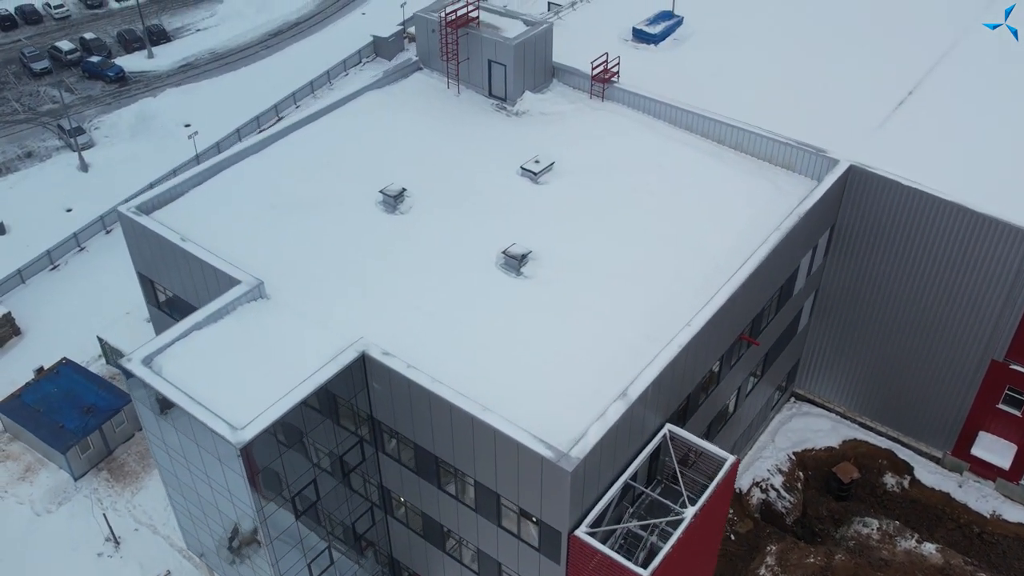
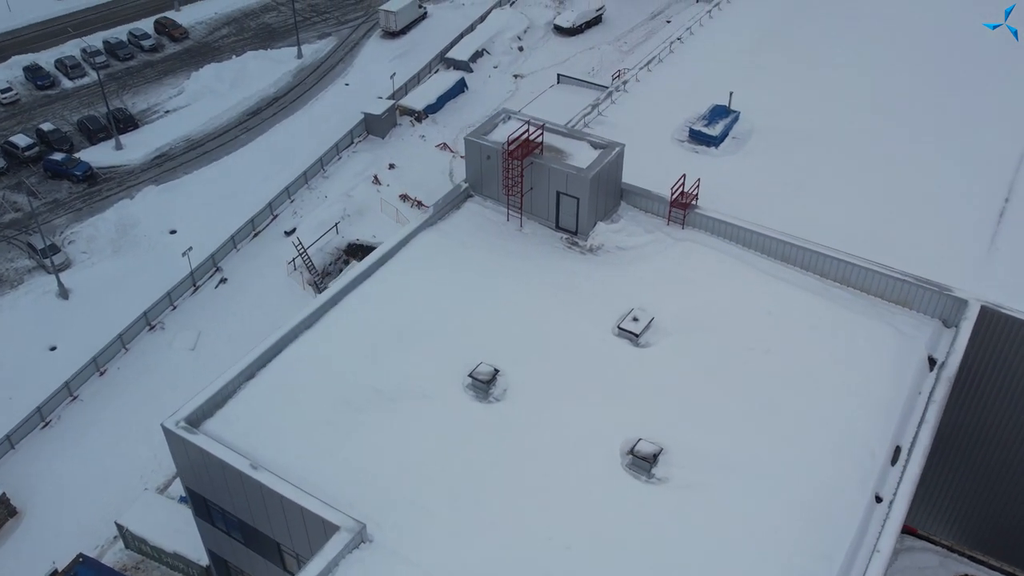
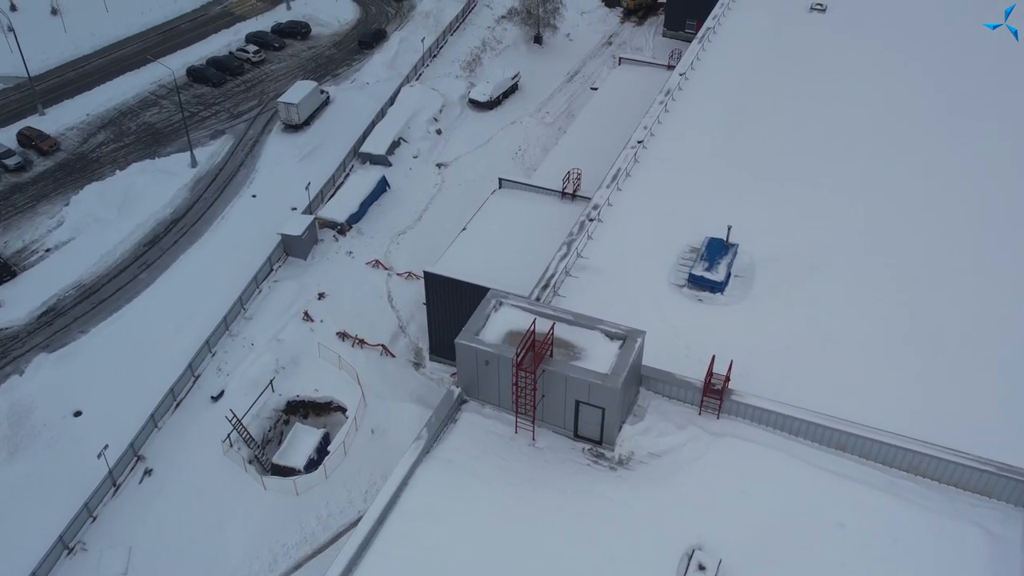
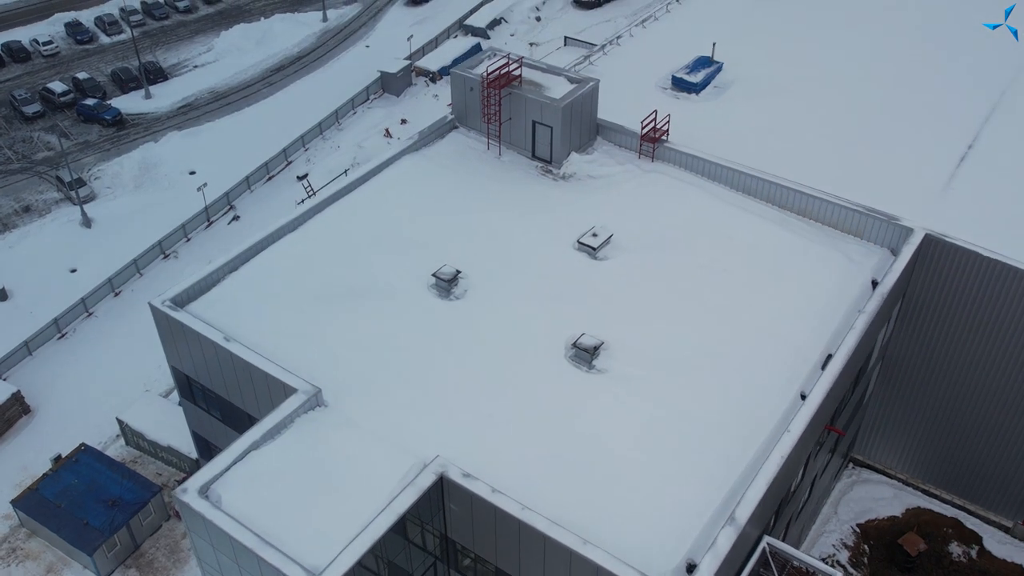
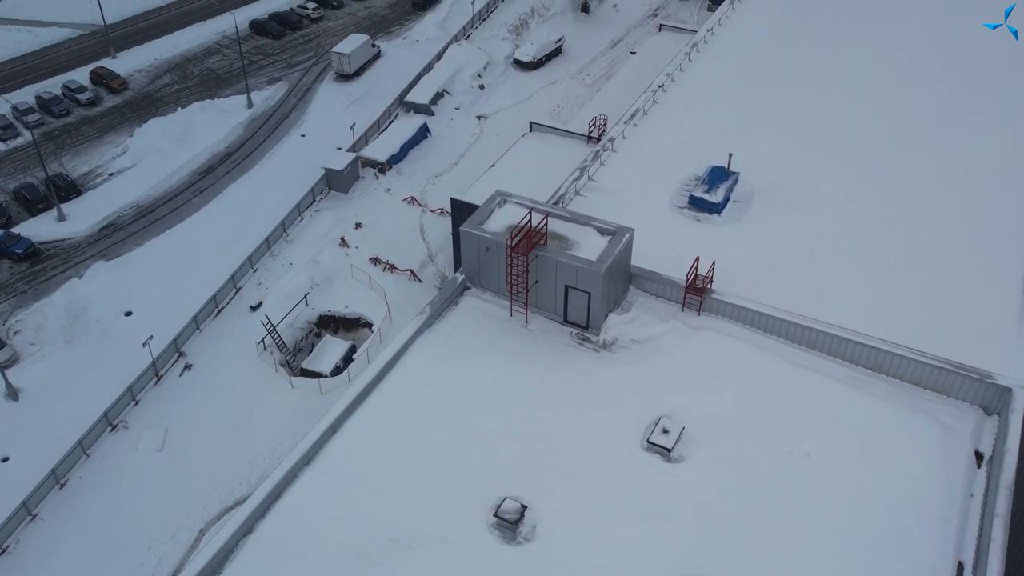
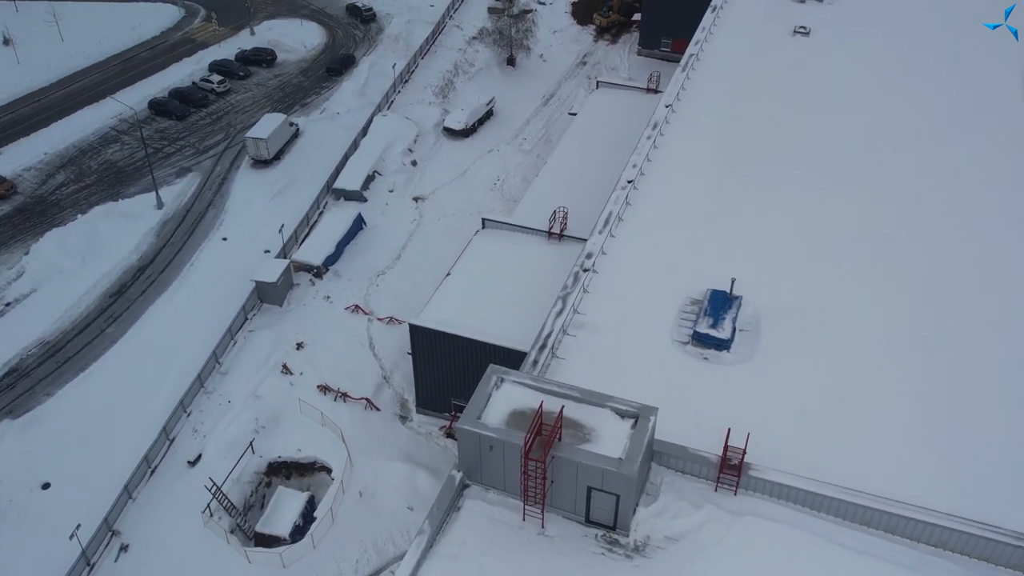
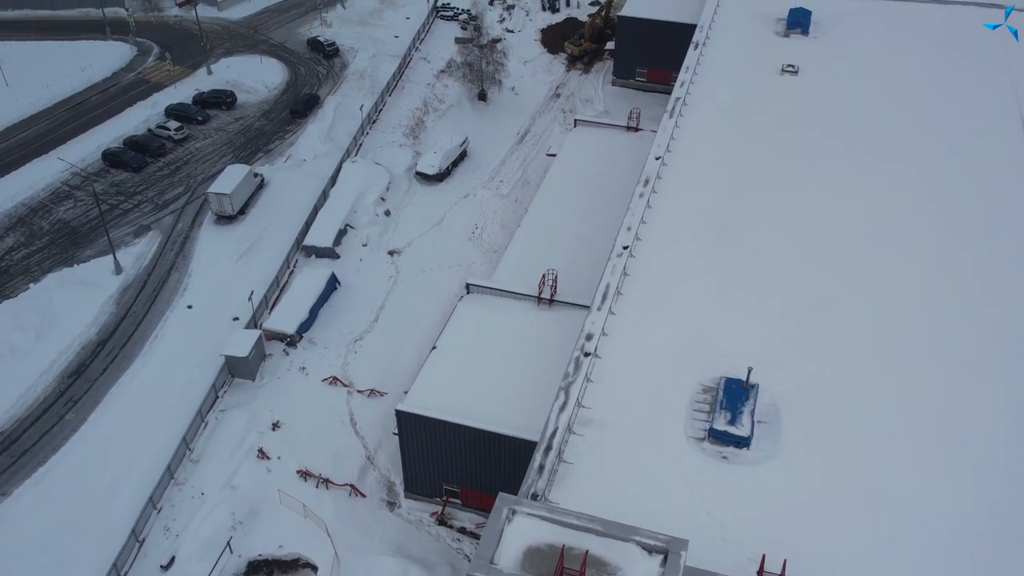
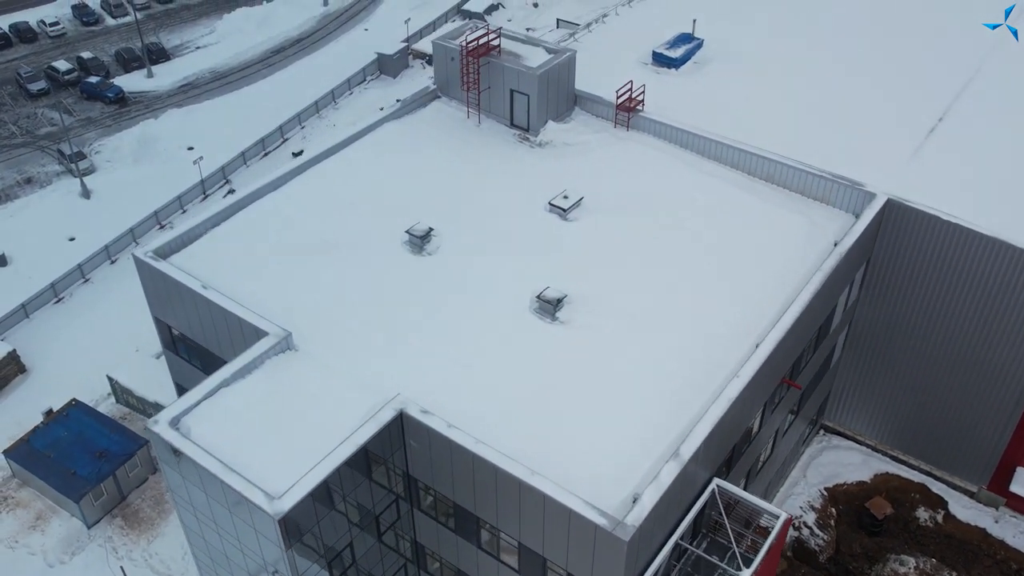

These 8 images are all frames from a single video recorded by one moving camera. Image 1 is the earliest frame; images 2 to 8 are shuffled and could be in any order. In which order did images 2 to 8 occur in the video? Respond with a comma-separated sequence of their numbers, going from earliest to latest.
8, 4, 2, 5, 3, 6, 7
